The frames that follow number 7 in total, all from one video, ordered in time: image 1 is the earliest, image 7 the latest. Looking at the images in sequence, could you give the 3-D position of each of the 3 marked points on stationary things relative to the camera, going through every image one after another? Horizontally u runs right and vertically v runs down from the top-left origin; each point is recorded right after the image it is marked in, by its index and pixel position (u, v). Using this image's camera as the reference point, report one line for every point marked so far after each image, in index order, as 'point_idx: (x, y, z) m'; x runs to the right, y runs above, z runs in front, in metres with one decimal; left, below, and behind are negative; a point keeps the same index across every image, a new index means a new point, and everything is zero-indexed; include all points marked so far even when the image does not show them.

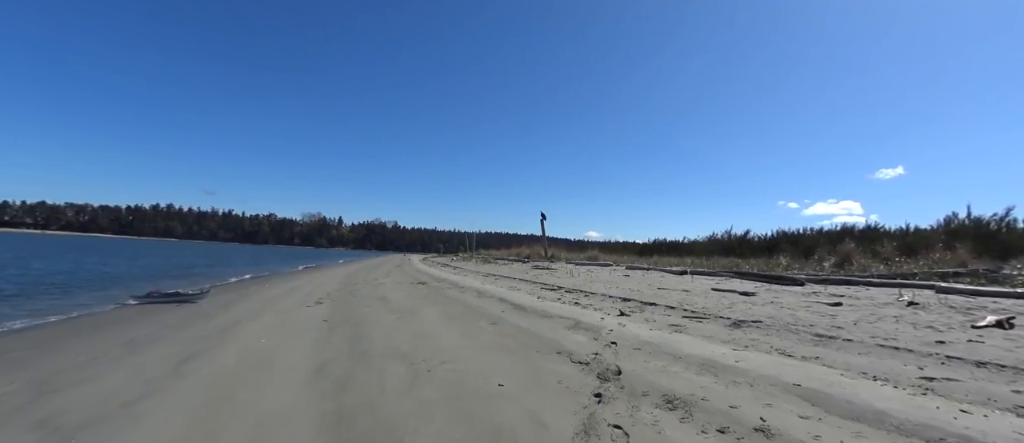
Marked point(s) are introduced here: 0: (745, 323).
0: (+2.9, -1.3, +5.1) m
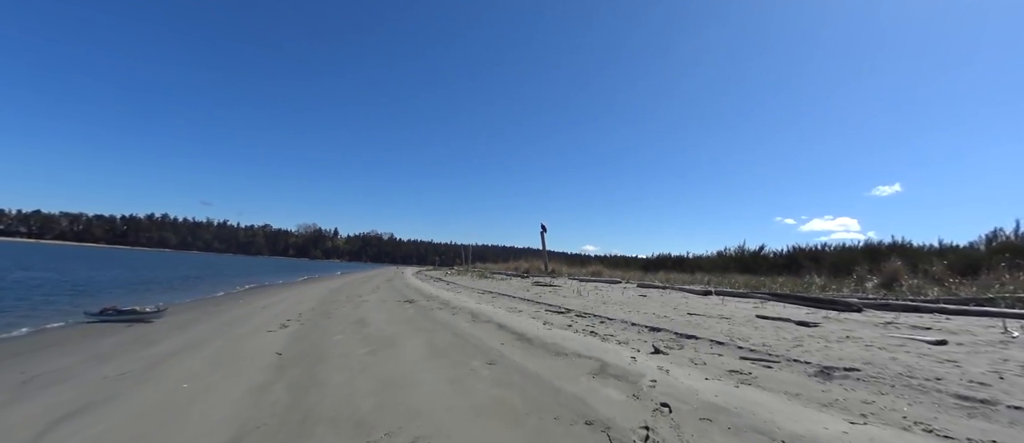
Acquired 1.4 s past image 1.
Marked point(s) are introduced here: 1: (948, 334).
0: (+2.9, -1.4, +3.8) m
1: (+5.3, -1.4, +5.0) m
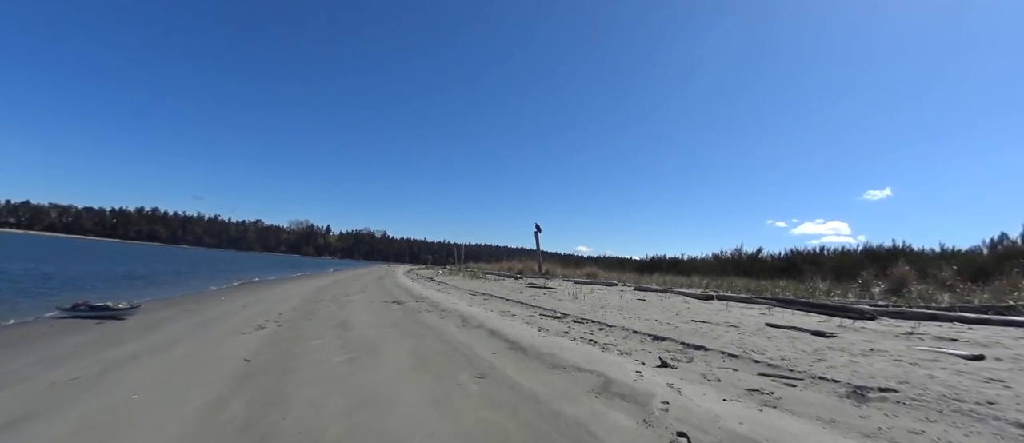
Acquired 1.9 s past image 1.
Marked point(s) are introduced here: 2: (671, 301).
0: (+2.9, -1.4, +3.3) m
1: (+5.2, -1.4, +4.6) m
2: (+3.5, -1.7, +9.0) m
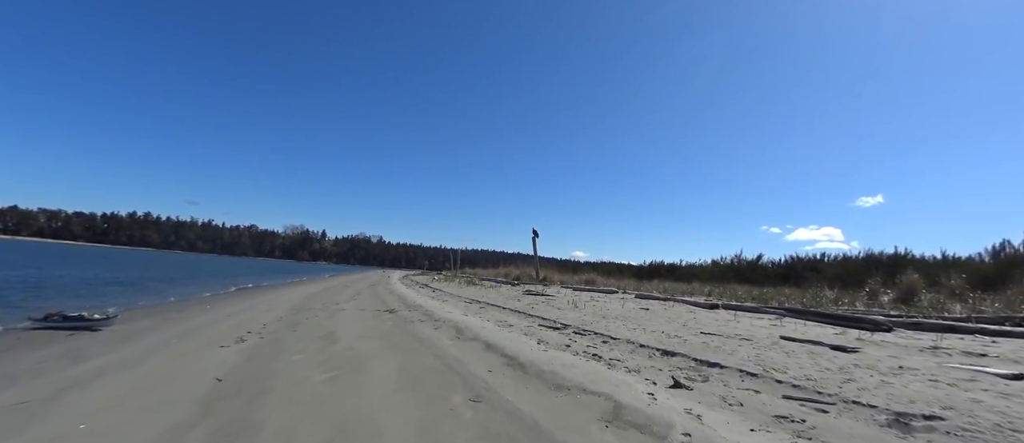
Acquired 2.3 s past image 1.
0: (+2.9, -1.4, +2.9) m
1: (+5.2, -1.5, +4.2) m
2: (+3.4, -1.8, +8.6) m
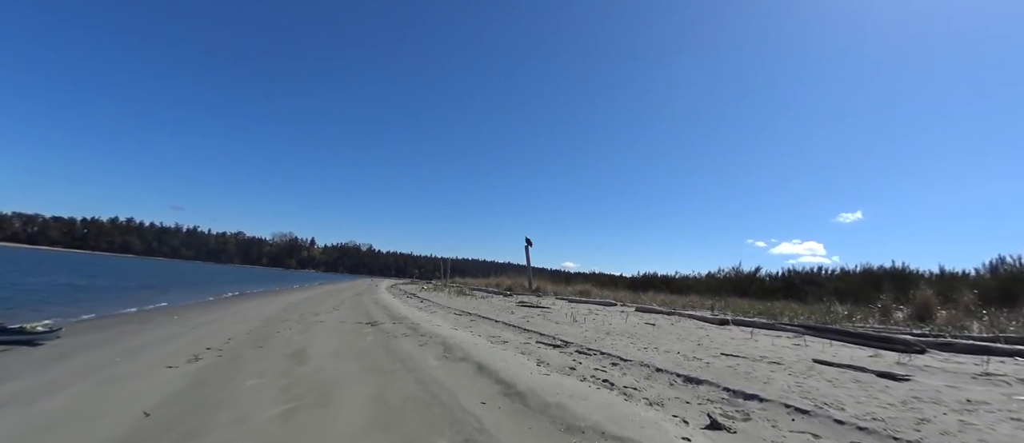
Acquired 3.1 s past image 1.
0: (+2.9, -1.4, +2.2) m
1: (+5.1, -1.5, +3.6) m
2: (+3.3, -2.0, +7.9) m
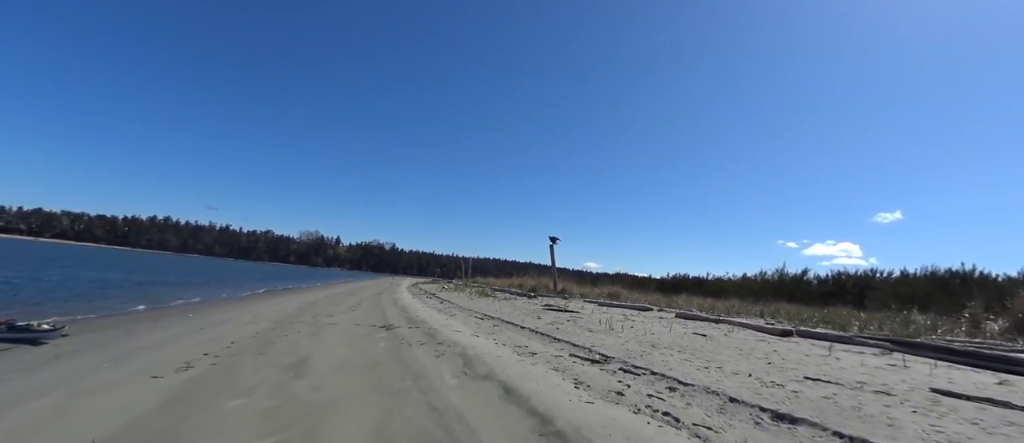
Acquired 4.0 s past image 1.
0: (+3.1, -1.4, +1.2) m
1: (+5.4, -1.5, +2.4) m
2: (+3.8, -1.9, +6.8) m
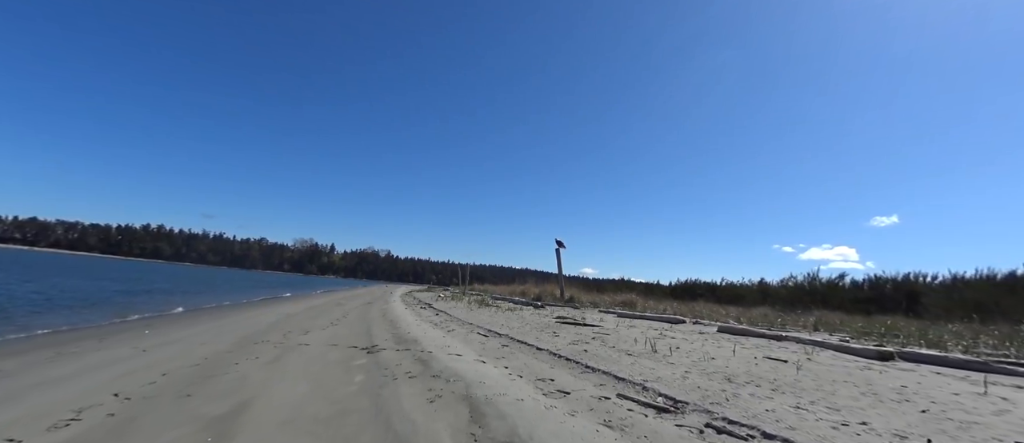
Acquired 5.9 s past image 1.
0: (+3.4, -1.1, -0.5) m
1: (+5.7, -1.2, +0.8) m
2: (+4.0, -1.8, +5.2) m
